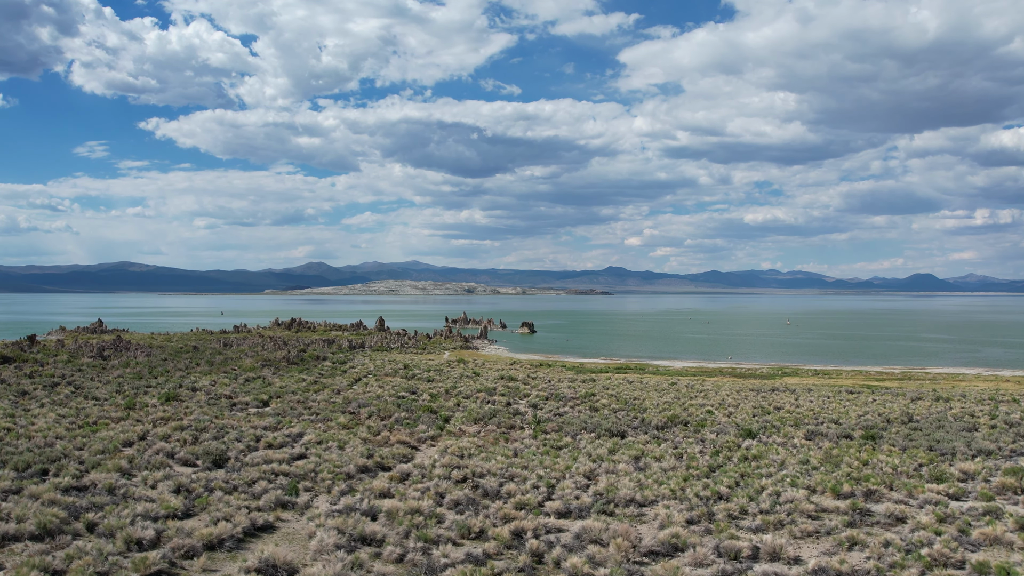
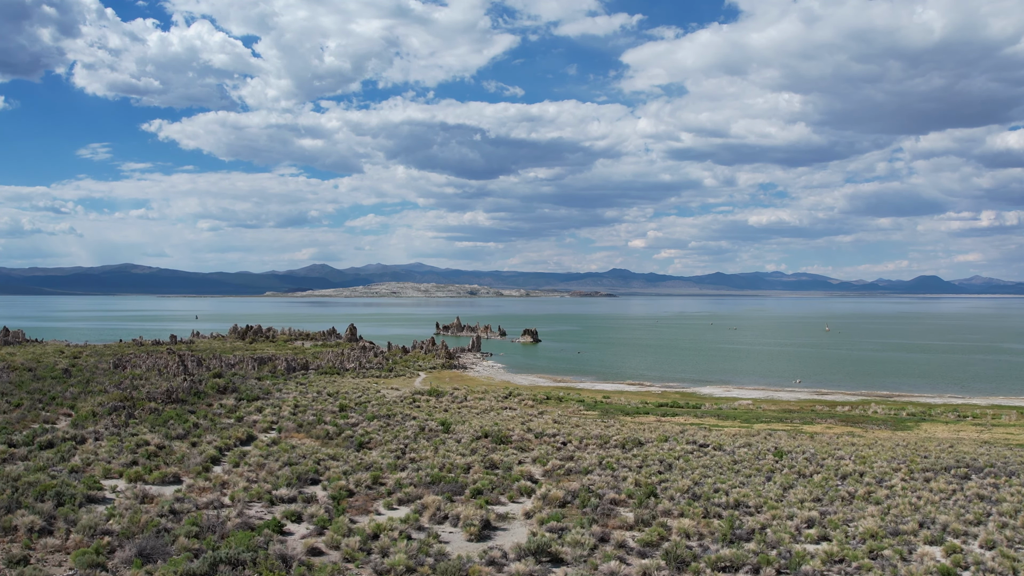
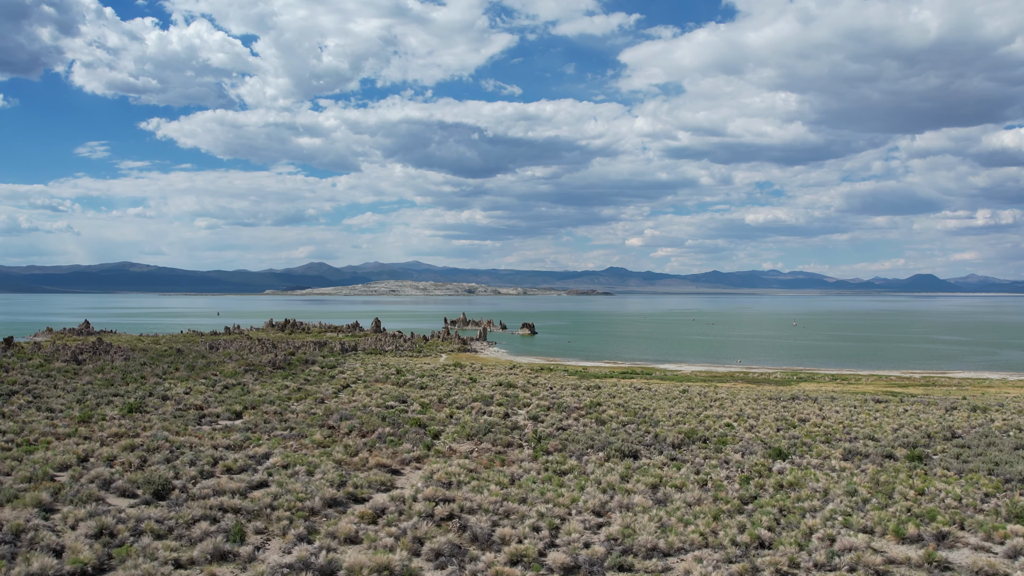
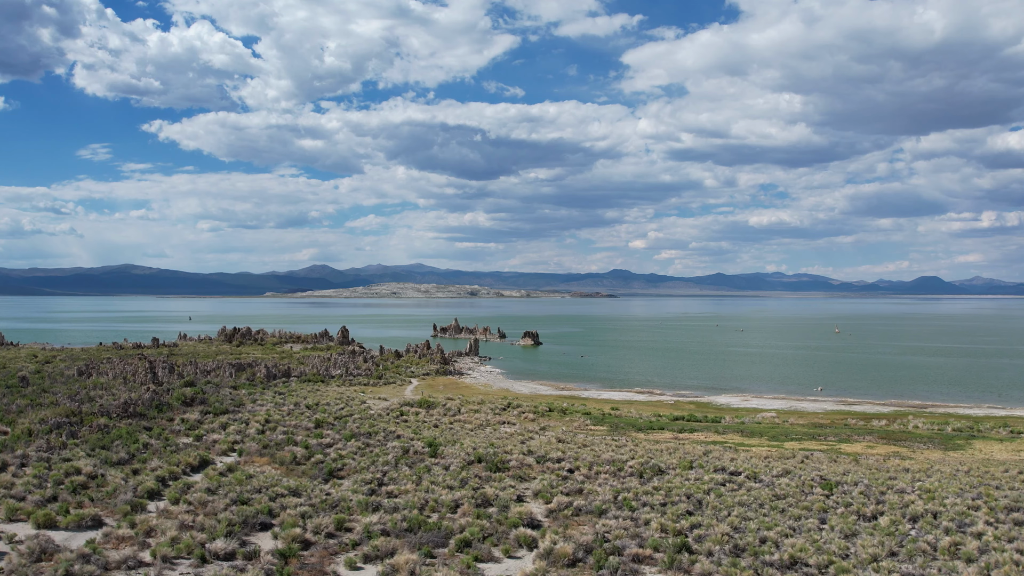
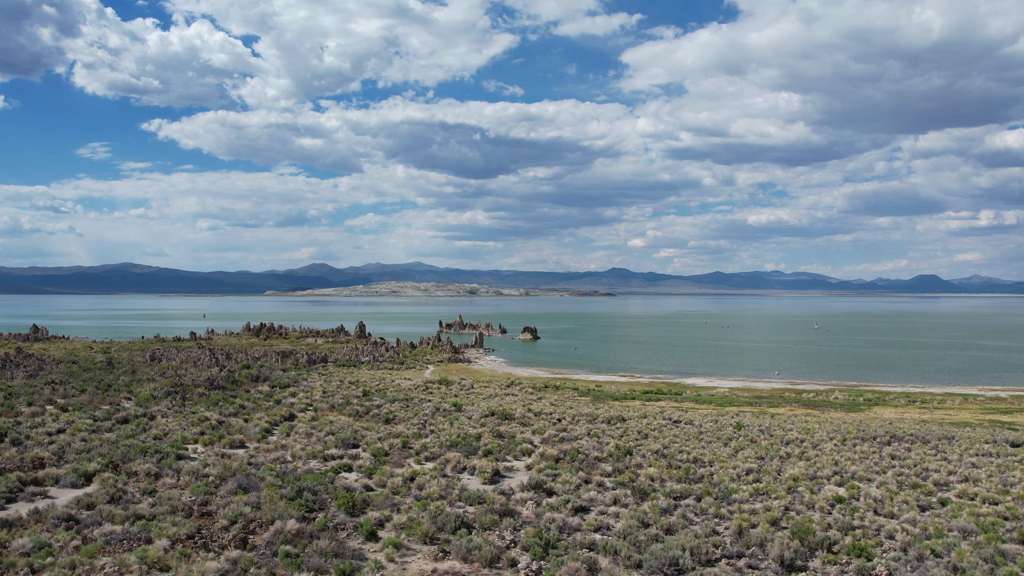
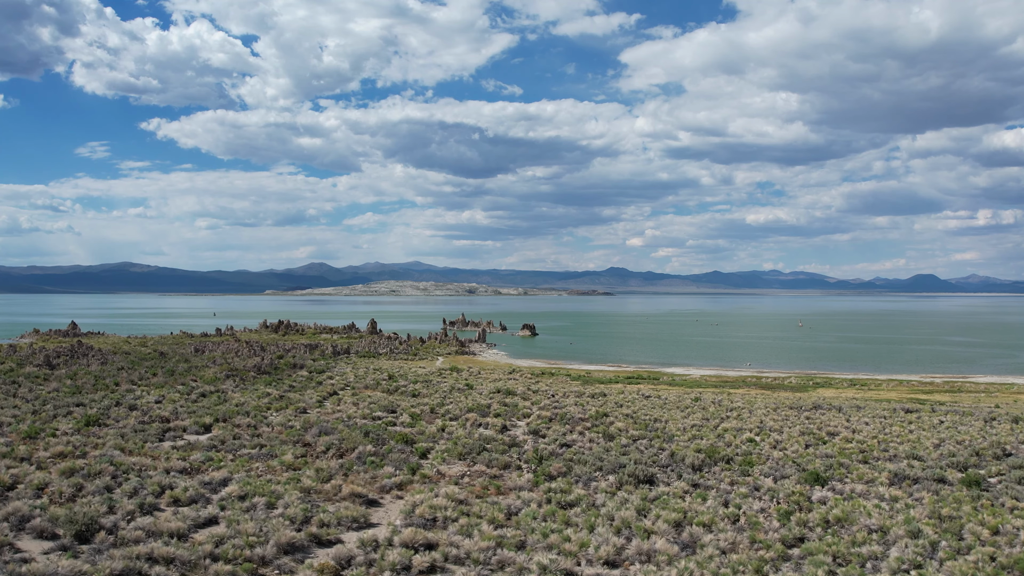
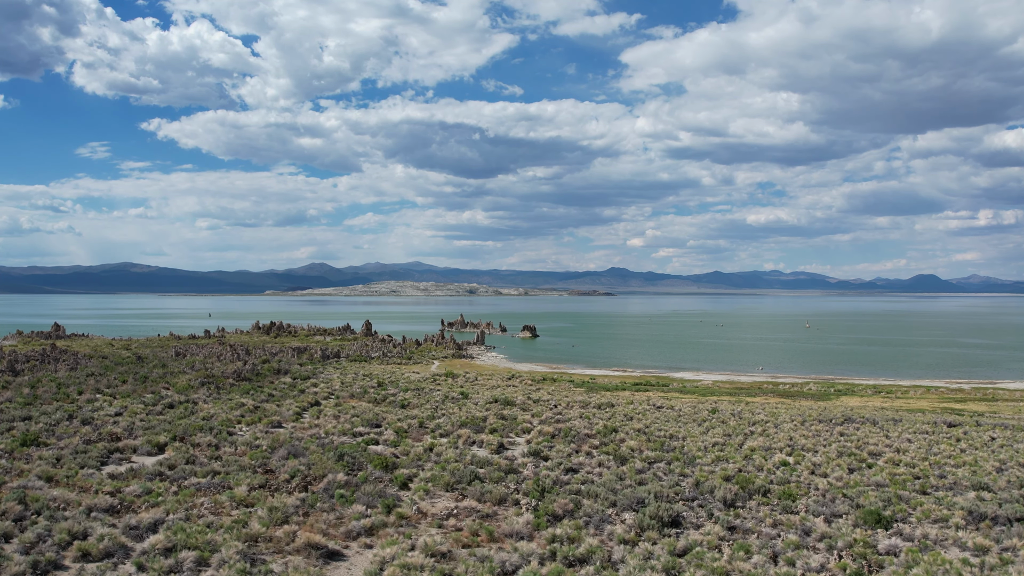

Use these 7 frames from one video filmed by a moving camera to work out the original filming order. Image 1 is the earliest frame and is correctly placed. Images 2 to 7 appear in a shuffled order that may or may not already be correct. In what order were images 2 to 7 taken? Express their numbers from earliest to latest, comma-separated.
3, 6, 7, 5, 2, 4
